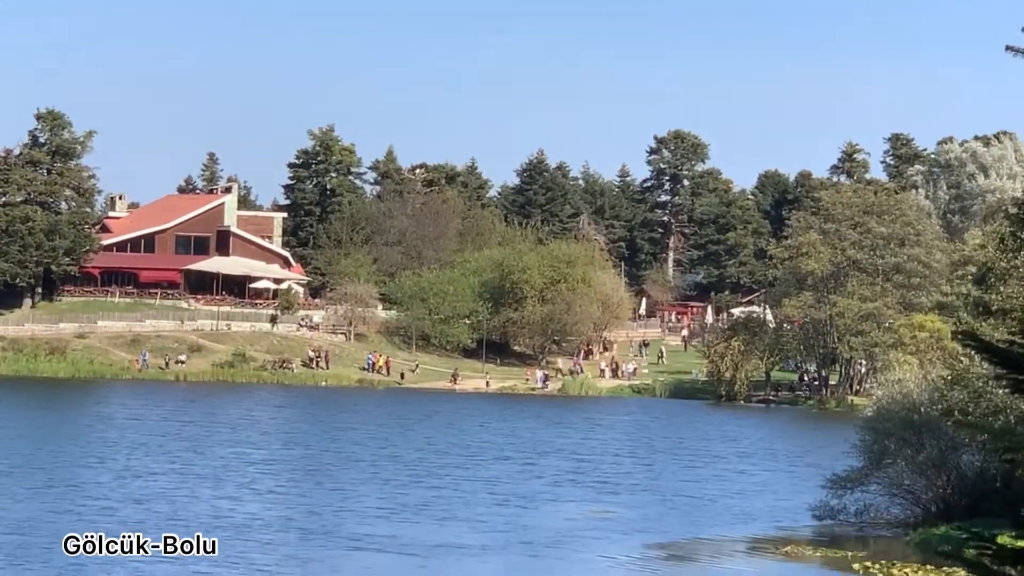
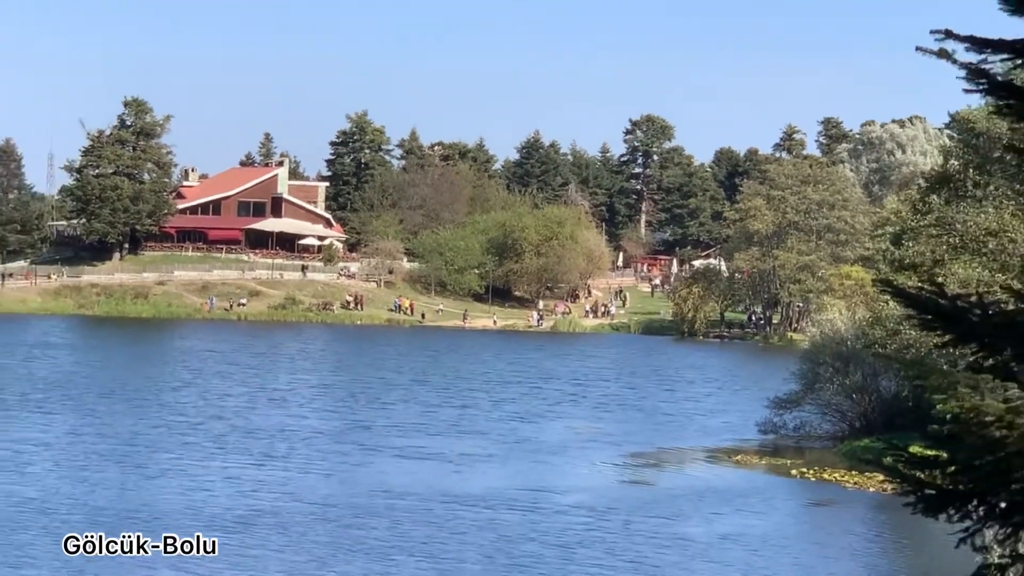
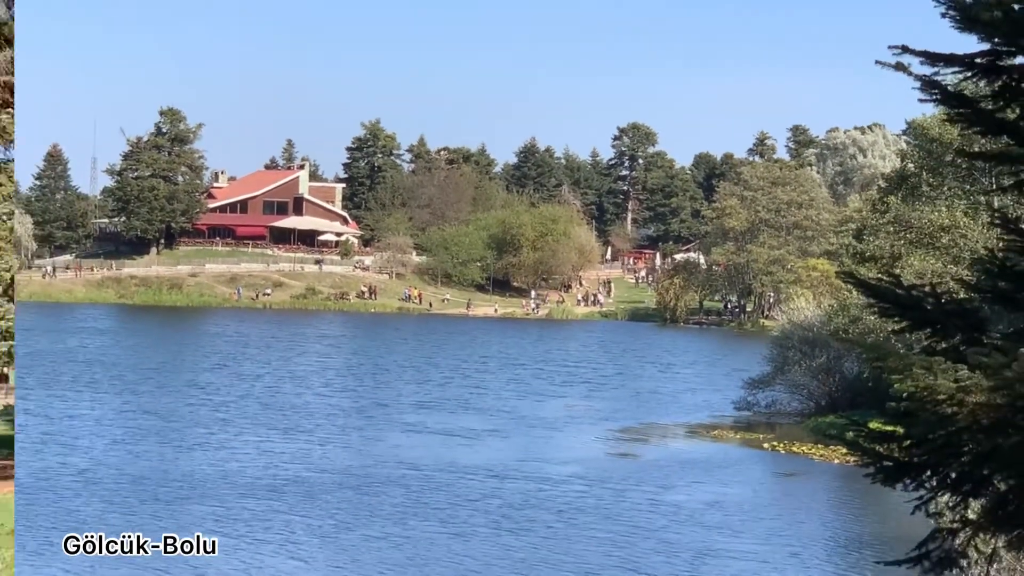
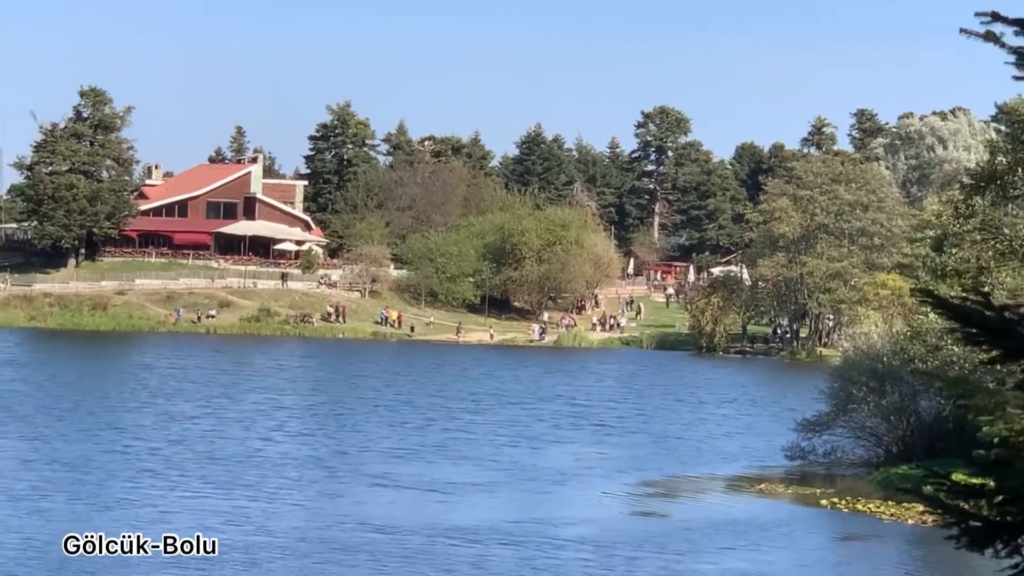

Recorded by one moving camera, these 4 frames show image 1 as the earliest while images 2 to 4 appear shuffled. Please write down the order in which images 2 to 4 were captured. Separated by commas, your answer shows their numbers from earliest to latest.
4, 2, 3
